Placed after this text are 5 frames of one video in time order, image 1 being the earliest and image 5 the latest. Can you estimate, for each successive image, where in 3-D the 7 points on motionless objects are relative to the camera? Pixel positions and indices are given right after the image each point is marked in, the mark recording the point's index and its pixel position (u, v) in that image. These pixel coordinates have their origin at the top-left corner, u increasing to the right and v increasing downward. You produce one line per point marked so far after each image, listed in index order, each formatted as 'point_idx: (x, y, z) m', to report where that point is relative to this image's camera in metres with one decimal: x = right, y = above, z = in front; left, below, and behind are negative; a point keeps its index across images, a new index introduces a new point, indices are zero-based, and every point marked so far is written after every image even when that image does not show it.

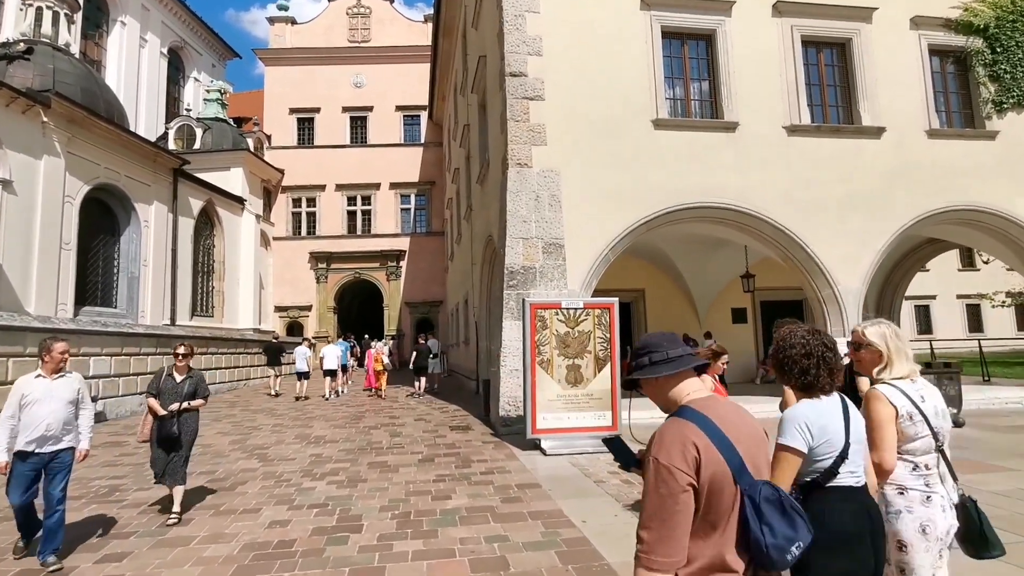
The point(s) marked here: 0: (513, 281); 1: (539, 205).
0: (0.0, +0.1, +9.1) m
1: (+0.4, +1.4, +9.4) m
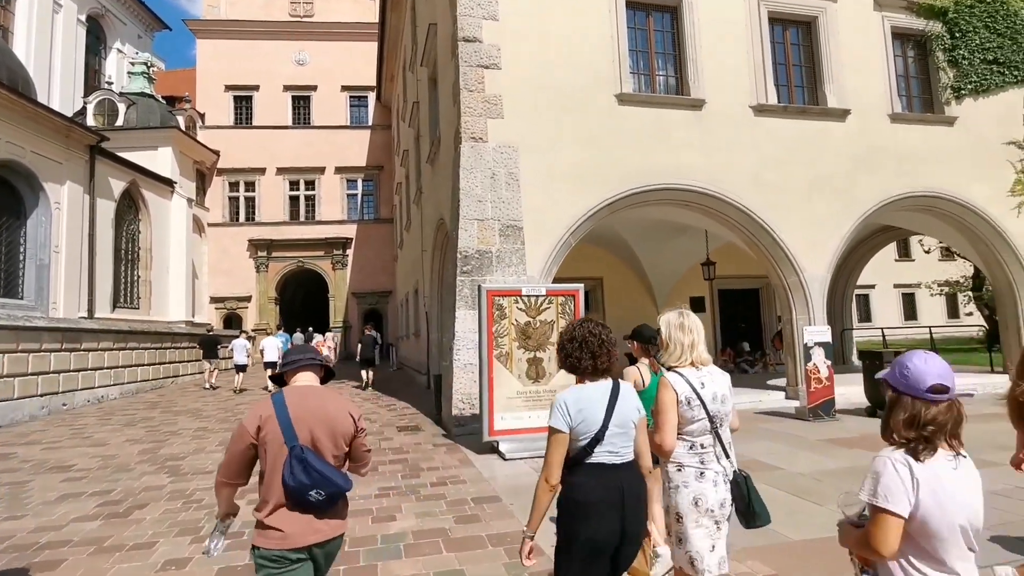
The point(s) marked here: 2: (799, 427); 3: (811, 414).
0: (-0.7, +0.3, +8.2) m
1: (-0.3, +1.6, +8.6) m
2: (+3.9, -1.9, +7.8) m
3: (+4.4, -1.9, +8.3) m
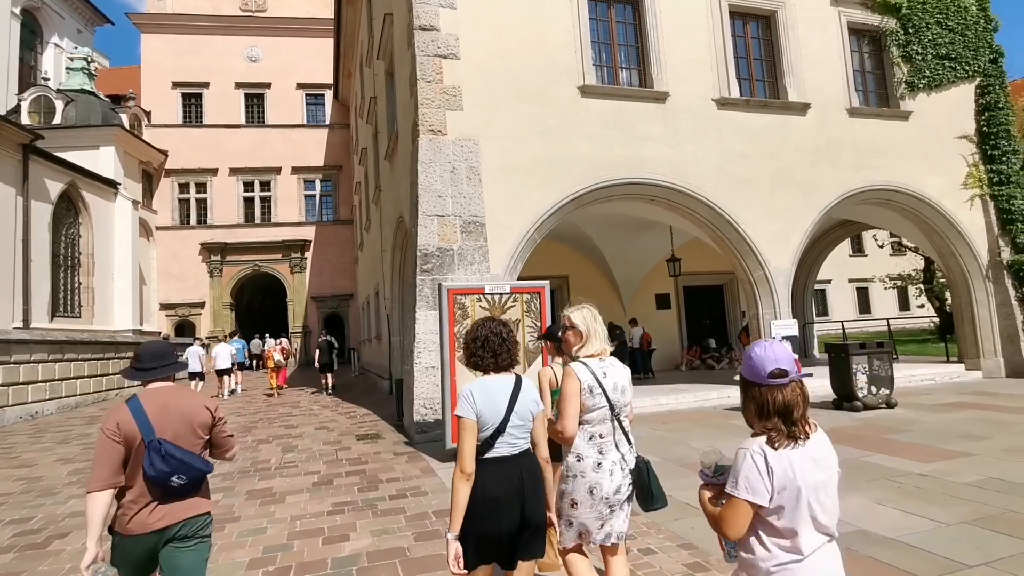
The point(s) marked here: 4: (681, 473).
0: (-1.2, +0.3, +7.9) m
1: (-0.8, +1.6, +8.2) m
2: (+3.4, -1.8, +7.7) m
3: (+3.9, -1.8, +8.2) m
4: (+1.6, -1.8, +5.4) m
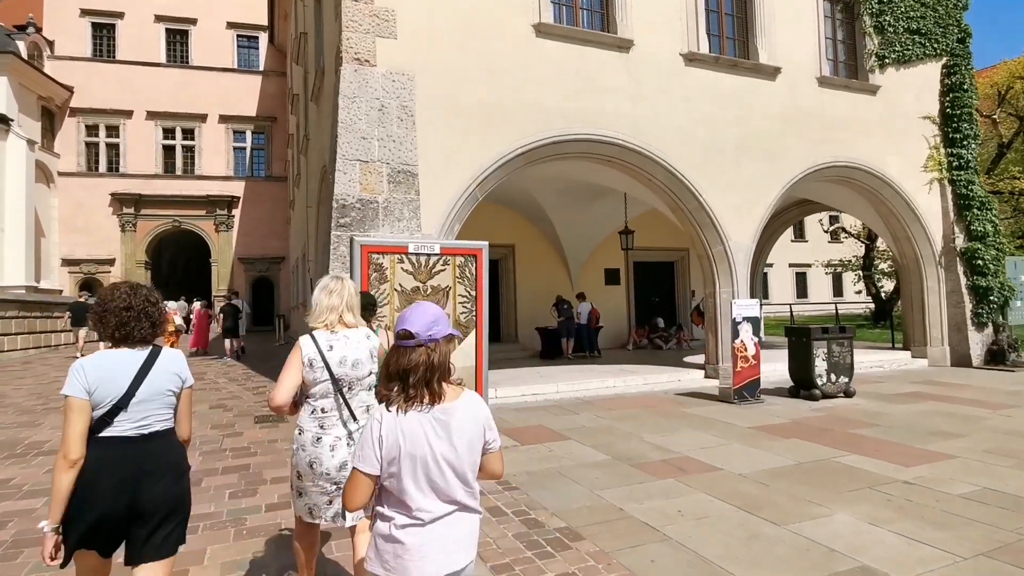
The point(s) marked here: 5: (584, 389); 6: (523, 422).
0: (-2.0, +0.8, +6.6) m
1: (-1.6, +2.1, +6.9) m
2: (+2.6, -1.5, +6.9) m
3: (+3.0, -1.4, +7.5) m
4: (+1.0, -1.5, +4.5) m
5: (+1.0, -1.5, +8.3) m
6: (+0.1, -1.5, +6.6) m
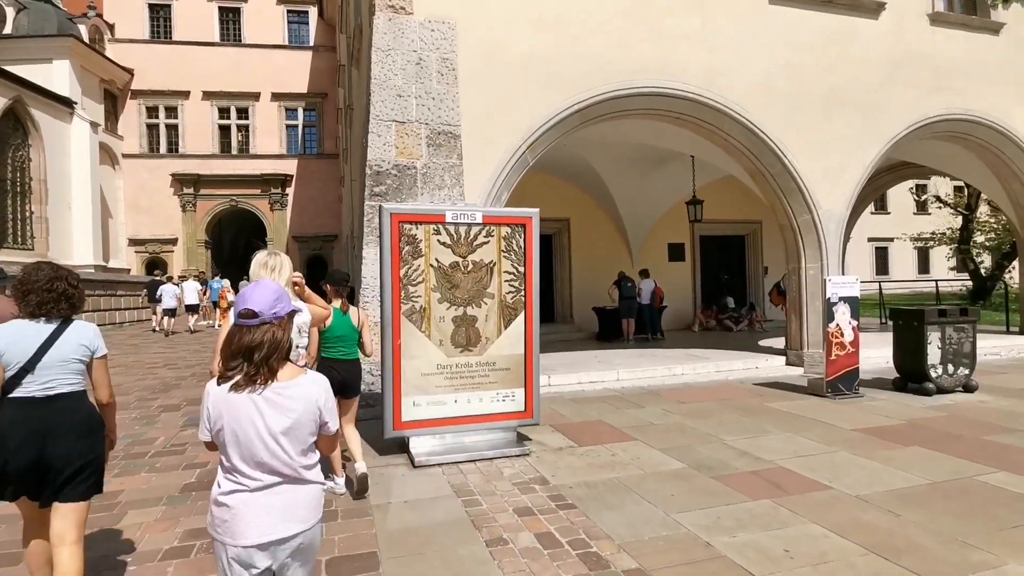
0: (-1.4, +1.1, +5.9) m
1: (-1.0, +2.3, +6.2) m
2: (+3.1, -1.3, +5.9) m
3: (+3.6, -1.2, +6.5) m
4: (+1.3, -1.3, +3.7) m
5: (+1.7, -1.2, +7.4) m
6: (+0.7, -1.3, +5.8) m
